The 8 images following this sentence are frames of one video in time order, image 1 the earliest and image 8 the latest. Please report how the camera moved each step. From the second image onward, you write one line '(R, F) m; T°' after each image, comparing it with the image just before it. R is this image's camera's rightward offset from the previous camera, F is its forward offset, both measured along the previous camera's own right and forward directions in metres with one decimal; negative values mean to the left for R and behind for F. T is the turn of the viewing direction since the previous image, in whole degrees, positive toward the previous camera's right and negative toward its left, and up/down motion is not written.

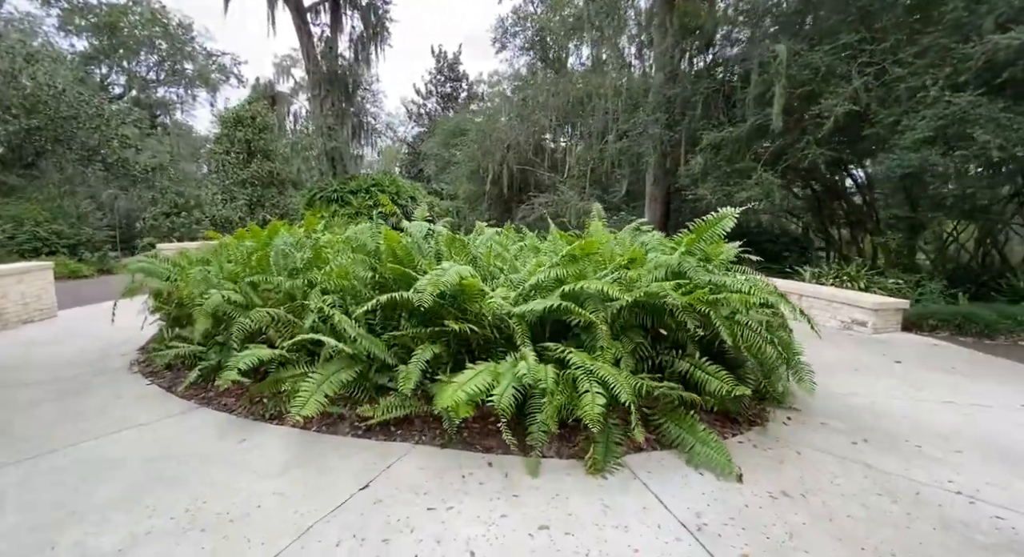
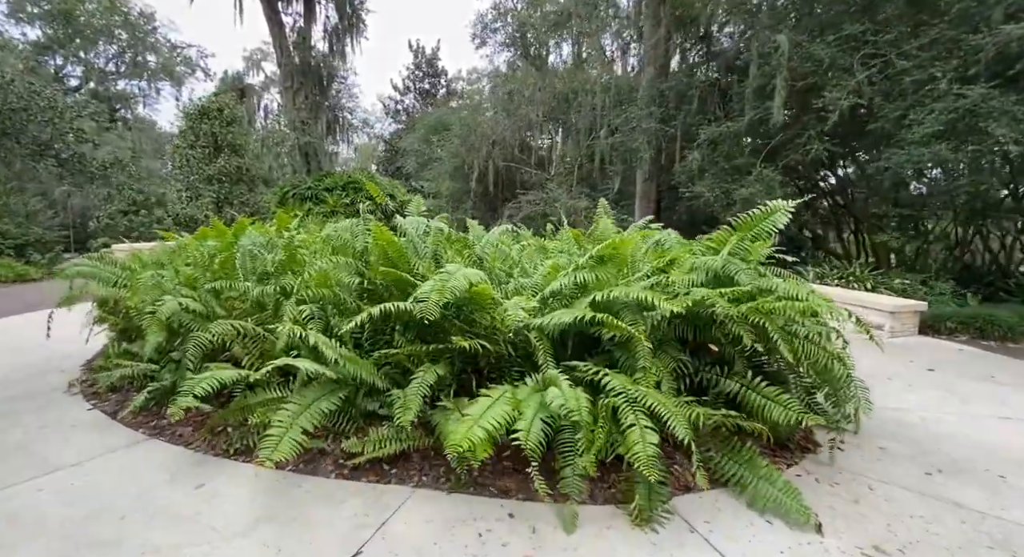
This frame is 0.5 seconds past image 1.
(-0.2, +0.4) m; +3°
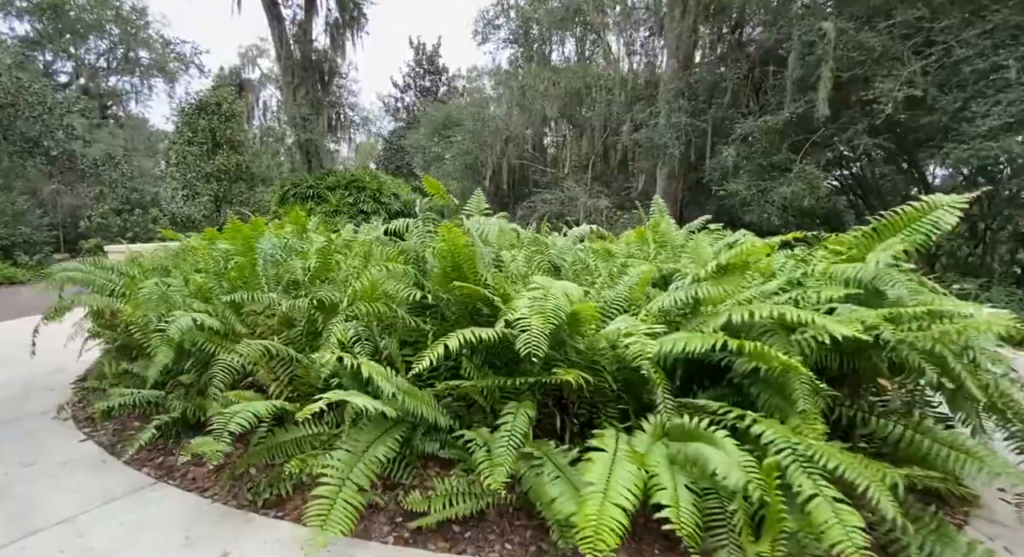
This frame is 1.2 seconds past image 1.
(-0.3, +0.4) m; +1°
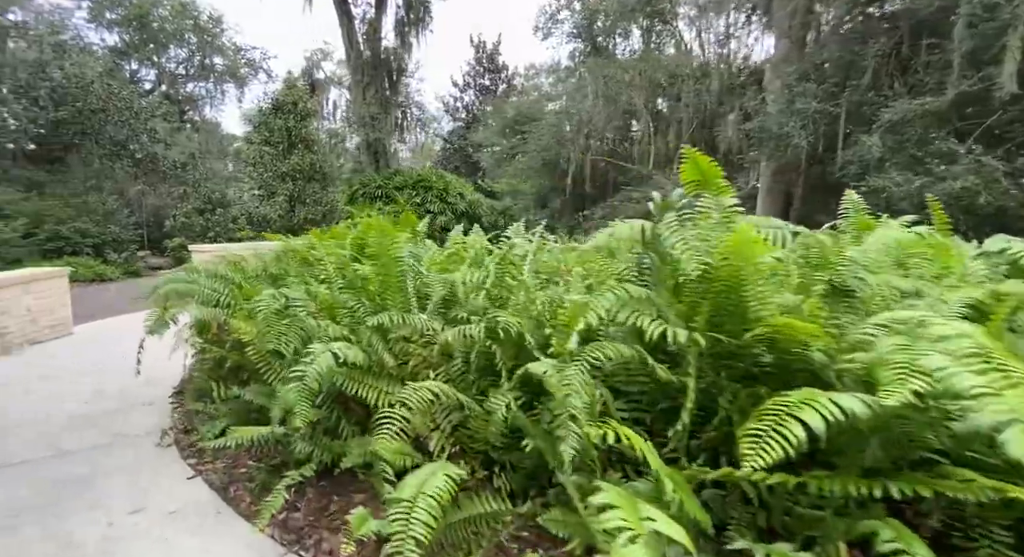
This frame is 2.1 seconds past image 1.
(-0.6, +0.5) m; -5°
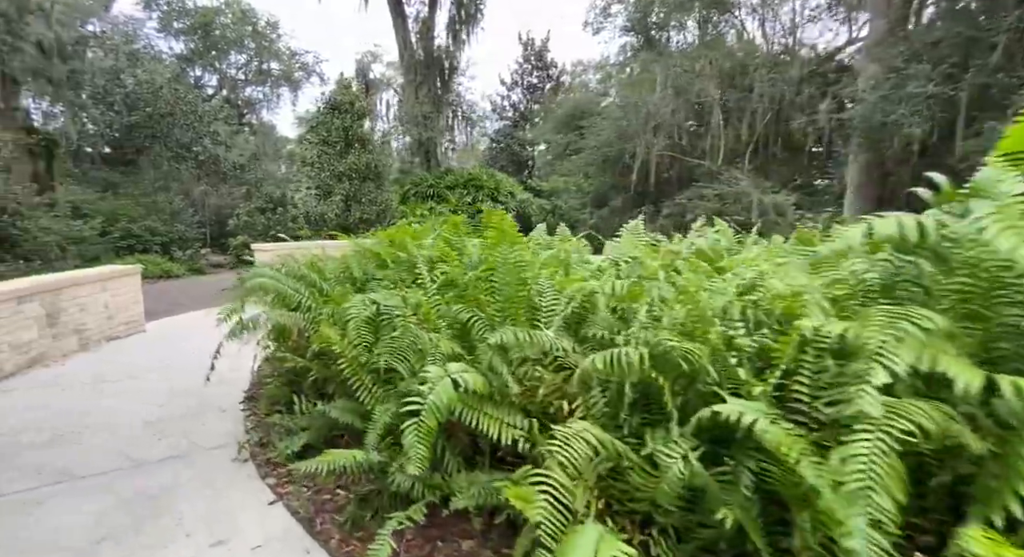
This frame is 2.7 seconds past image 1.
(-0.3, +0.3) m; -5°
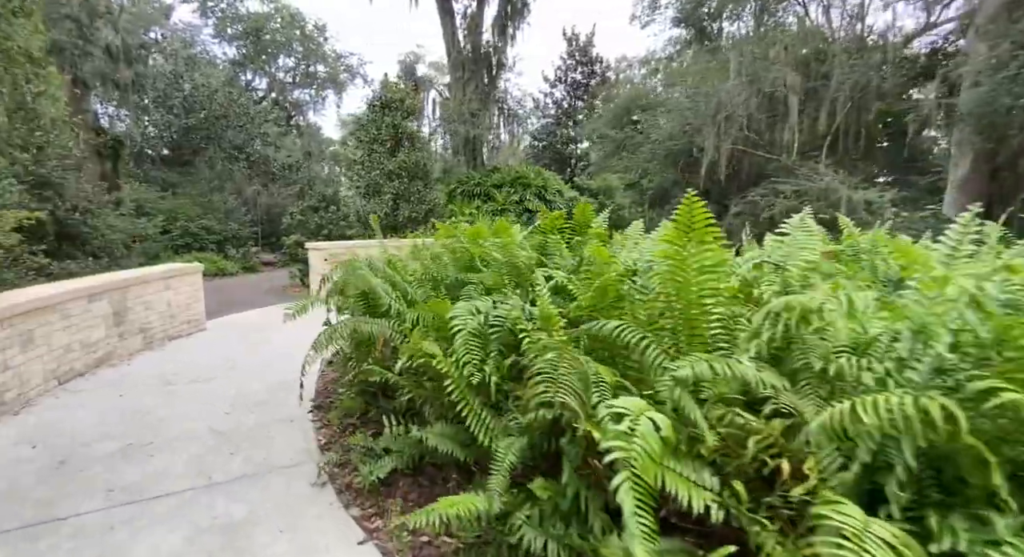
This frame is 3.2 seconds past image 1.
(-0.3, +0.3) m; -4°
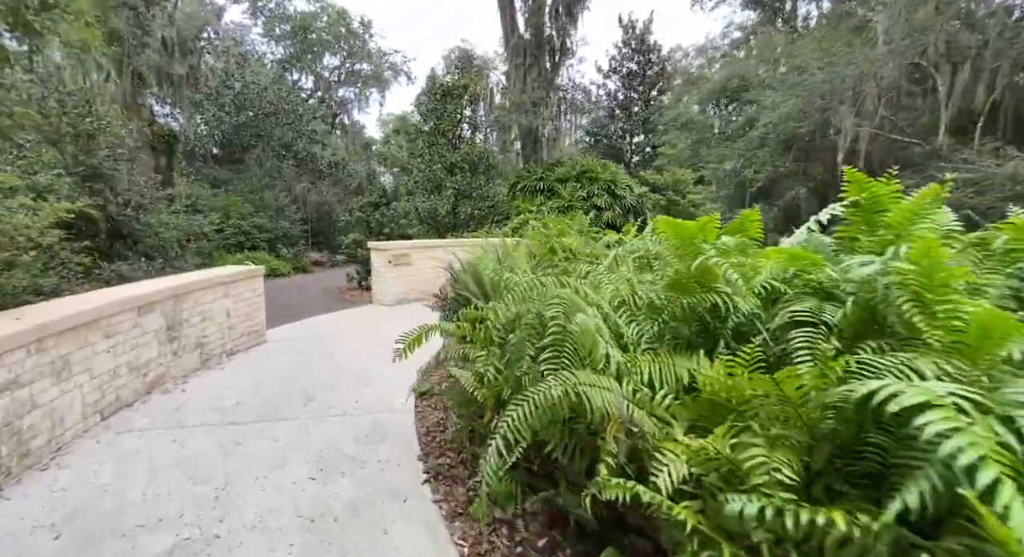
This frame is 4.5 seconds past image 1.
(-0.8, +1.0) m; -4°
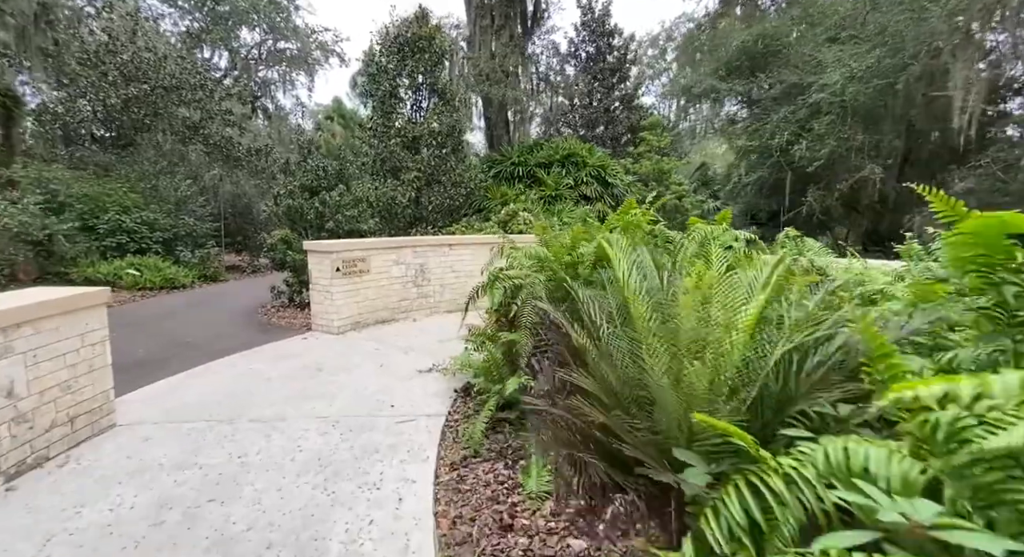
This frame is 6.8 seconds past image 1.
(-0.7, +2.2) m; +7°
